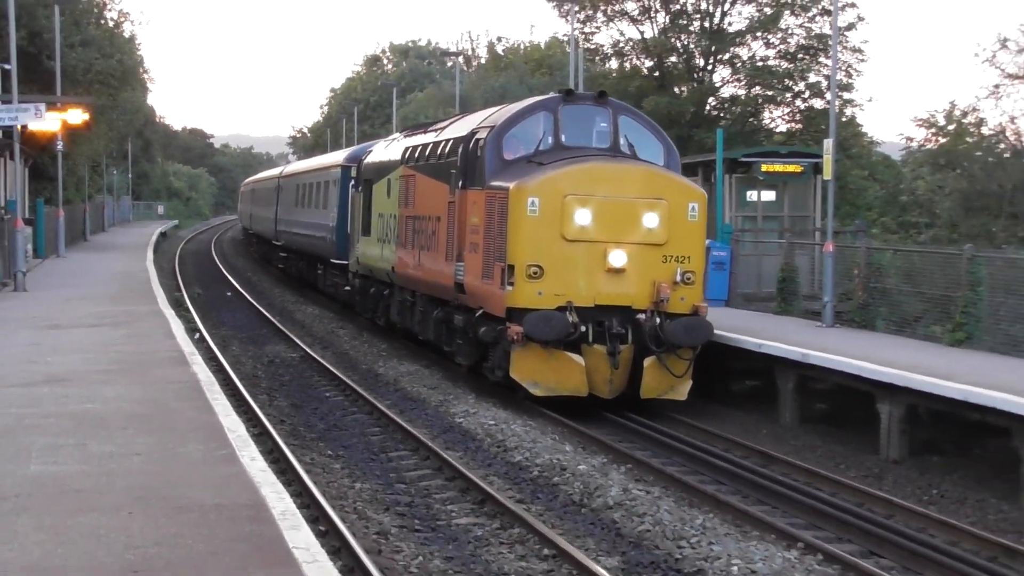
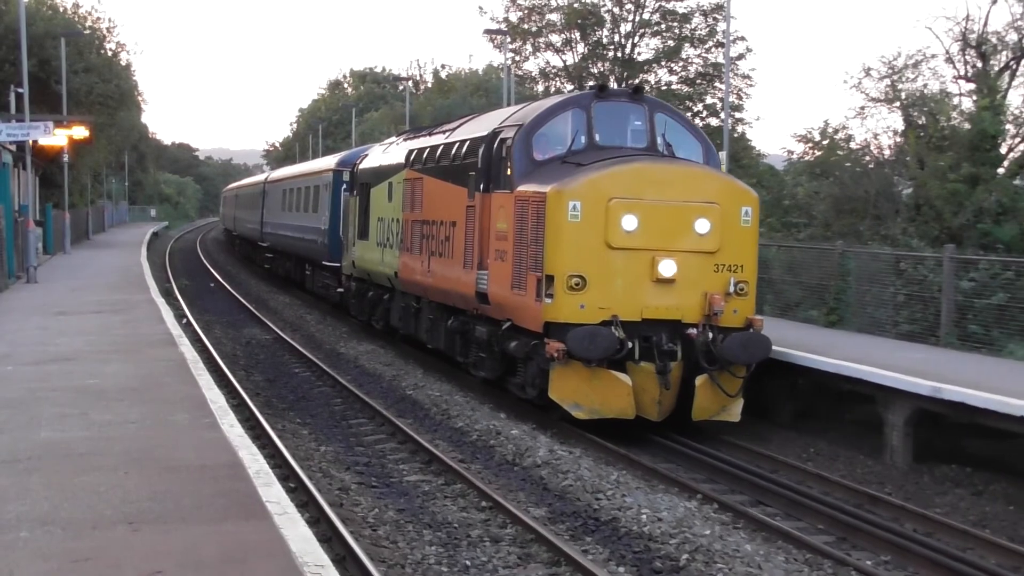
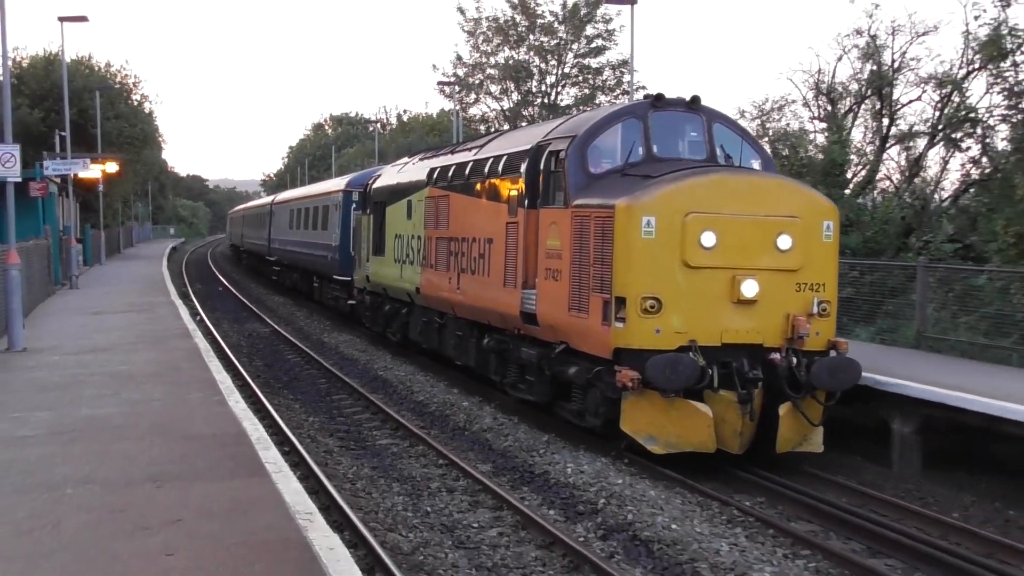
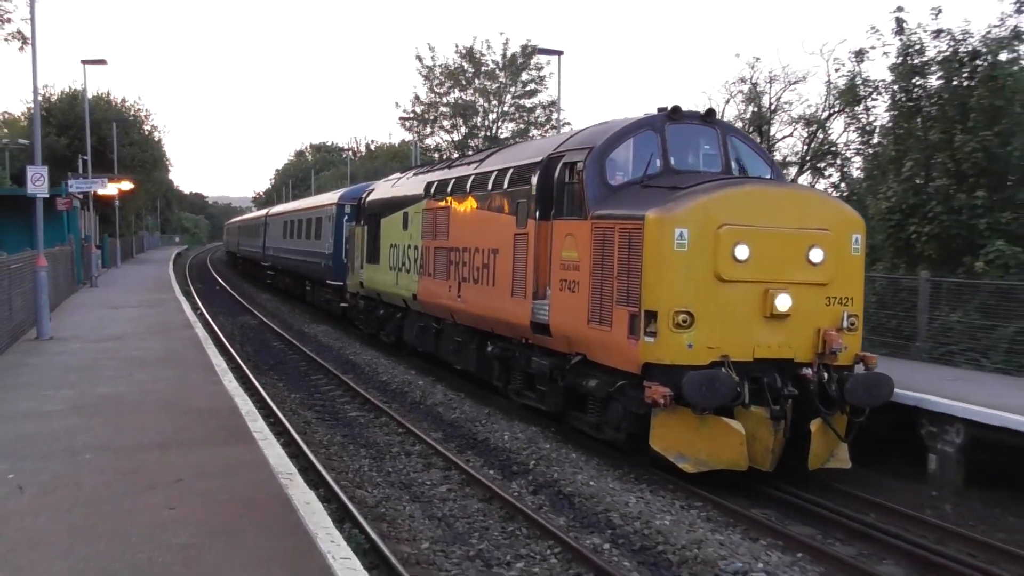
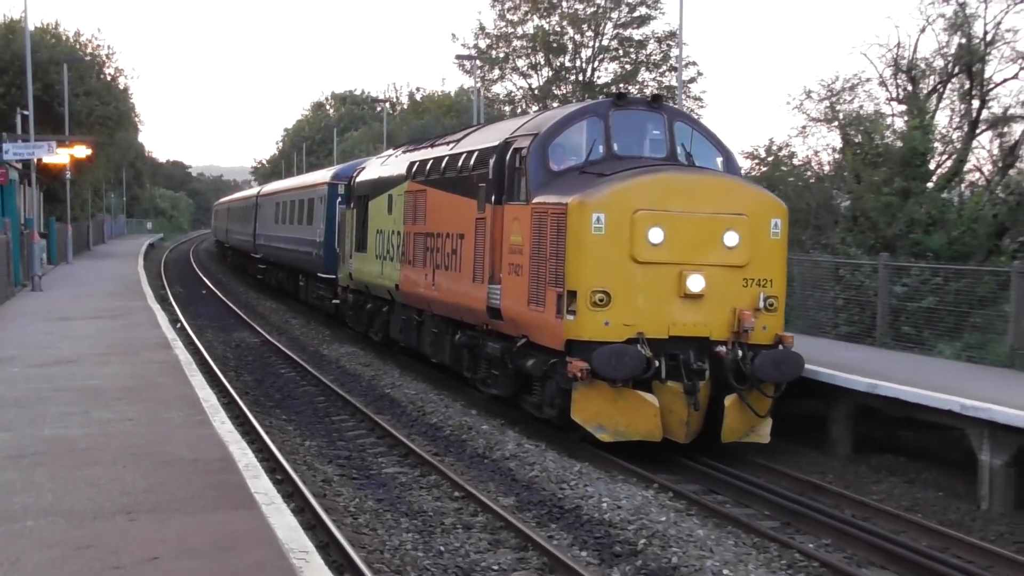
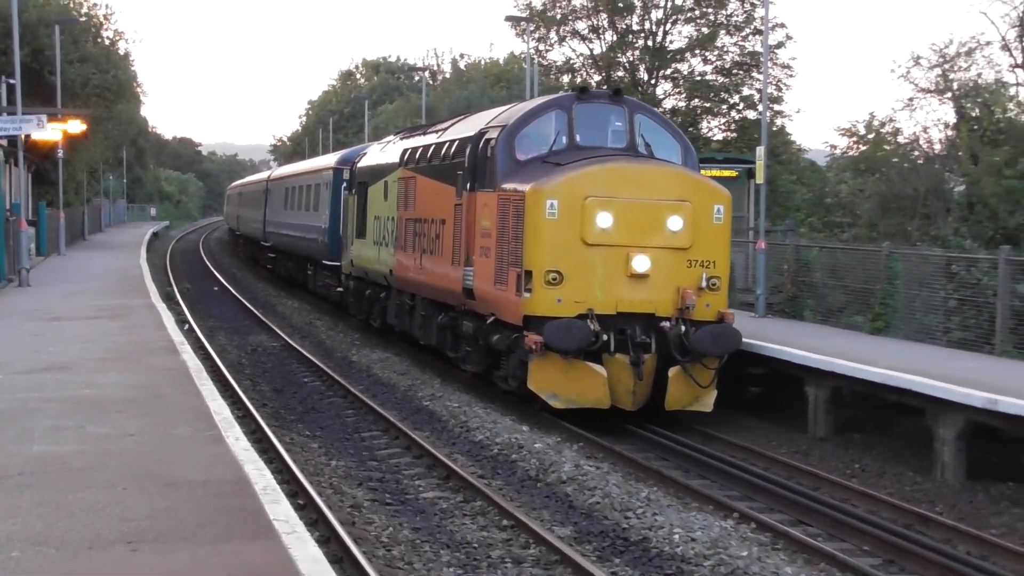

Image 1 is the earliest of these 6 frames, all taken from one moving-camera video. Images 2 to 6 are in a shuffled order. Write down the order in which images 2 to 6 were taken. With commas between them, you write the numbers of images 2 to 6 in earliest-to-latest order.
6, 2, 5, 3, 4
